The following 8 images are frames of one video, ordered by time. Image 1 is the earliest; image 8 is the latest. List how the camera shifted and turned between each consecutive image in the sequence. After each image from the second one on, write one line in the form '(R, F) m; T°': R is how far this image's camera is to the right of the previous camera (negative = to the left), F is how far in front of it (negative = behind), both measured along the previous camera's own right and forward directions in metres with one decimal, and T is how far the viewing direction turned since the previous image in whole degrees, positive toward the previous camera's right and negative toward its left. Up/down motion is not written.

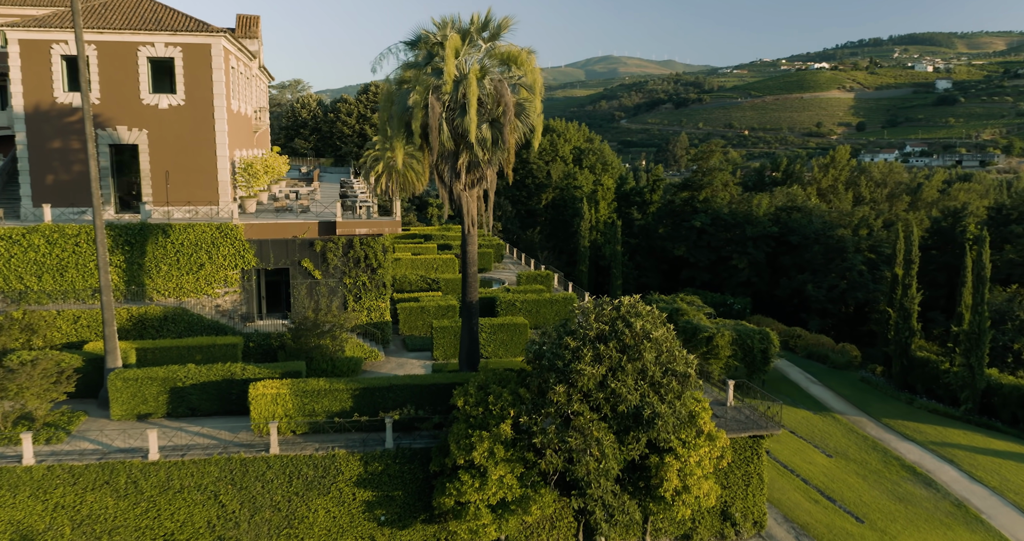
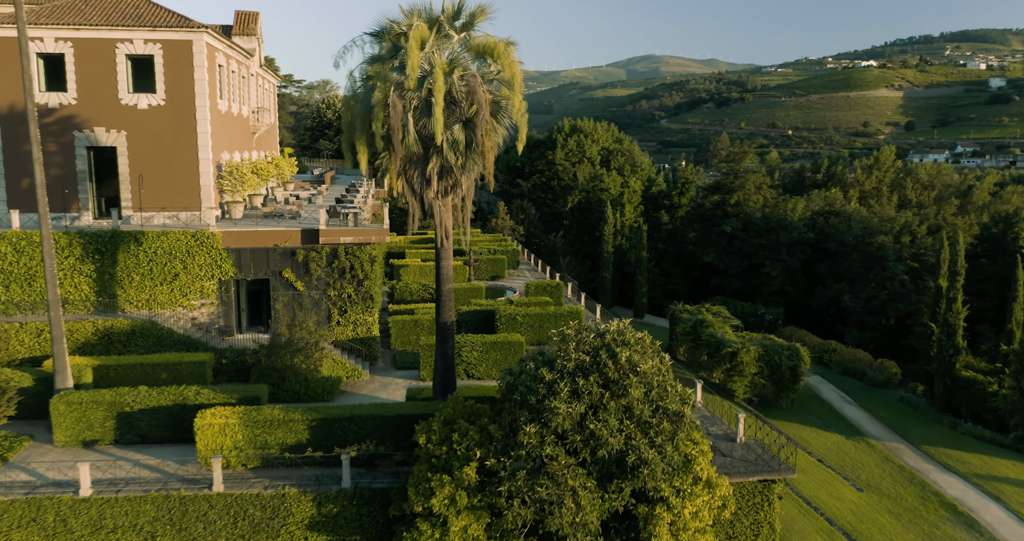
(+1.3, +1.9) m; -3°
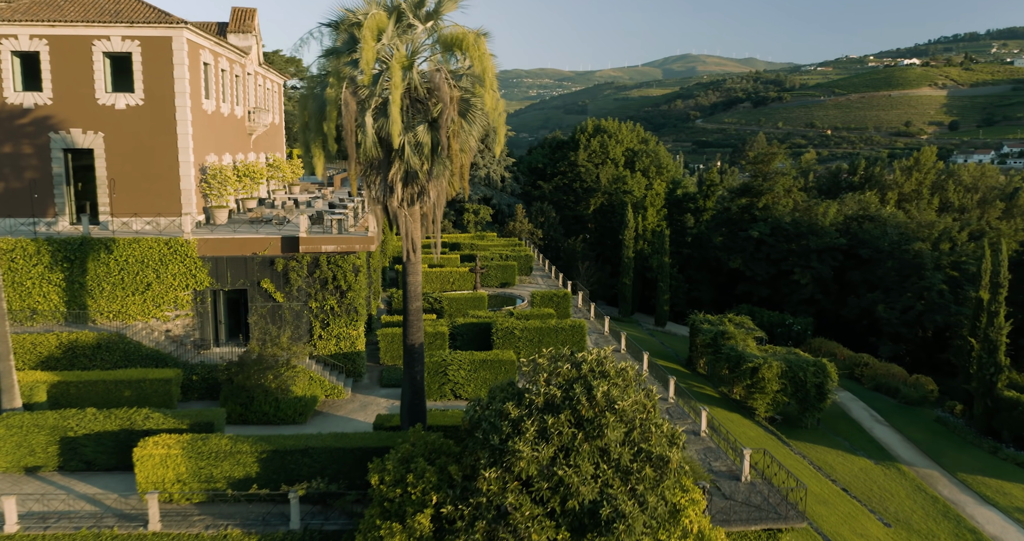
(+1.1, +1.6) m; -3°
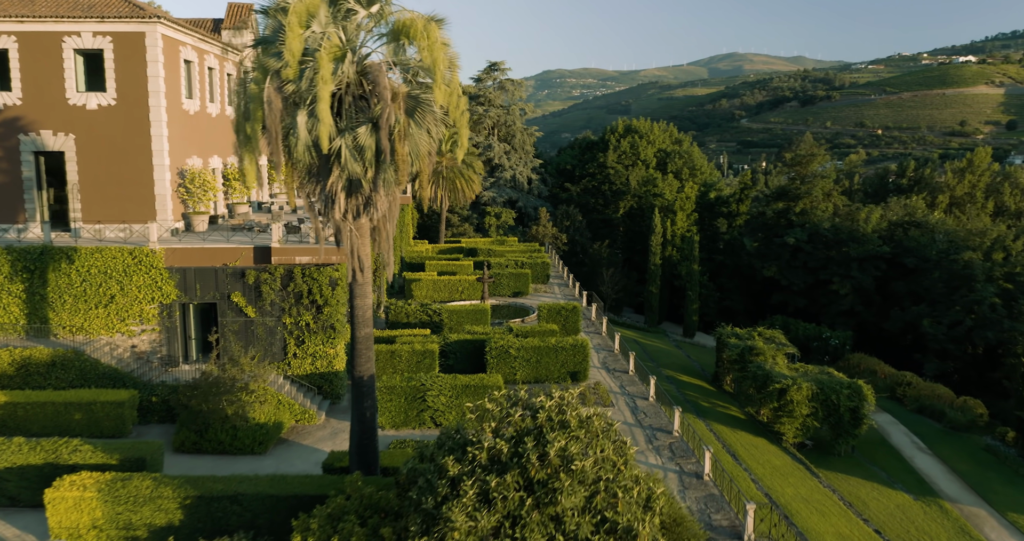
(+1.3, +1.9) m; -3°
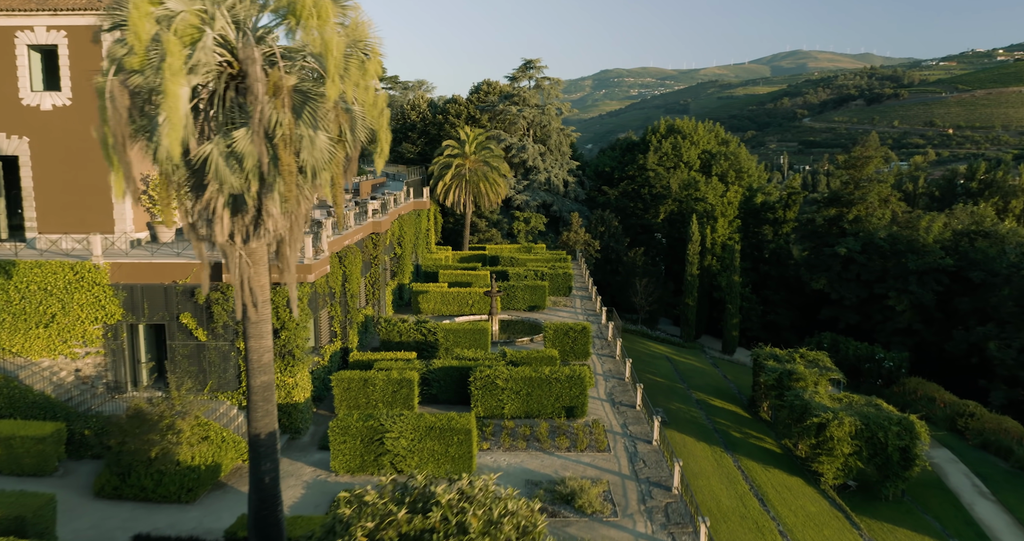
(+1.7, +2.6) m; -4°
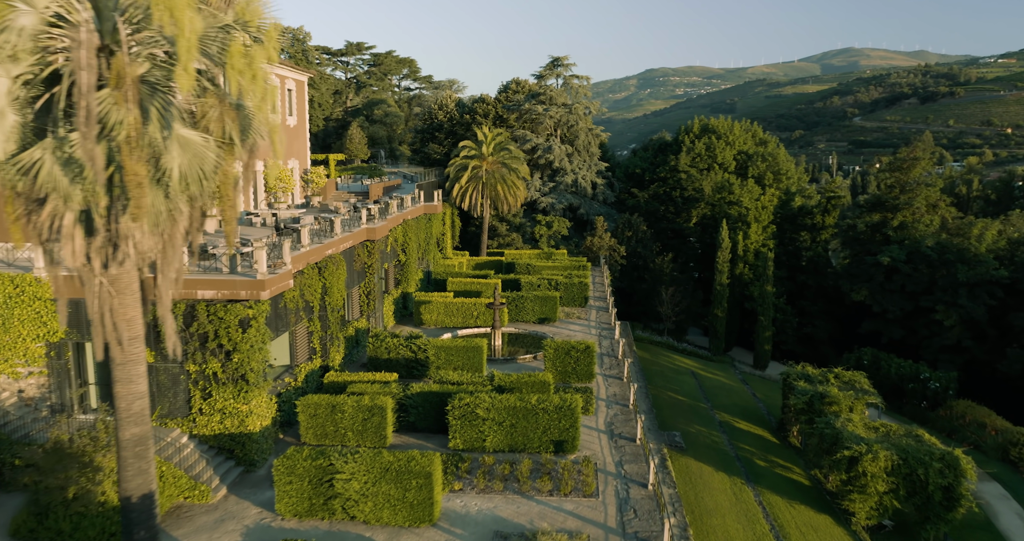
(+1.4, +2.0) m; -3°
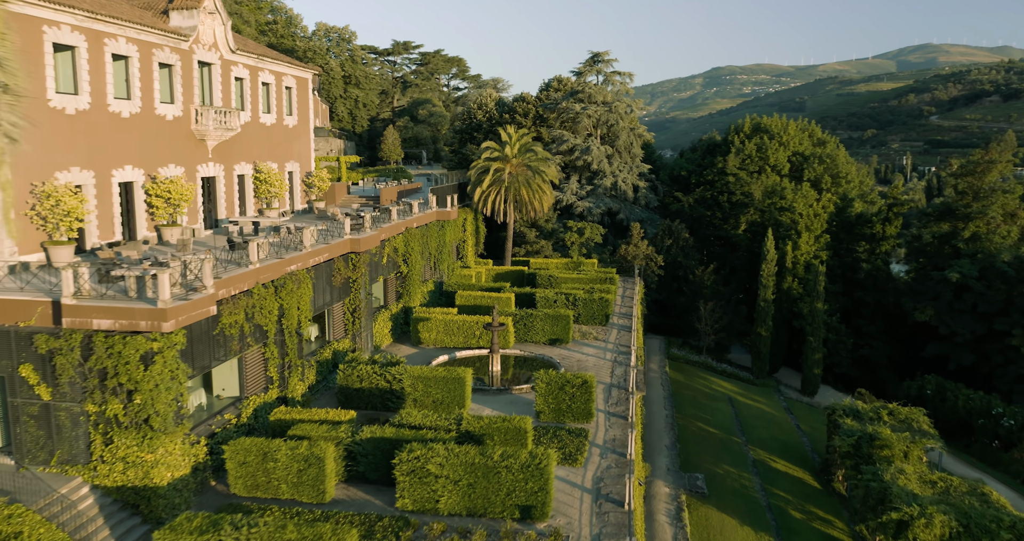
(+1.9, +3.0) m; -5°
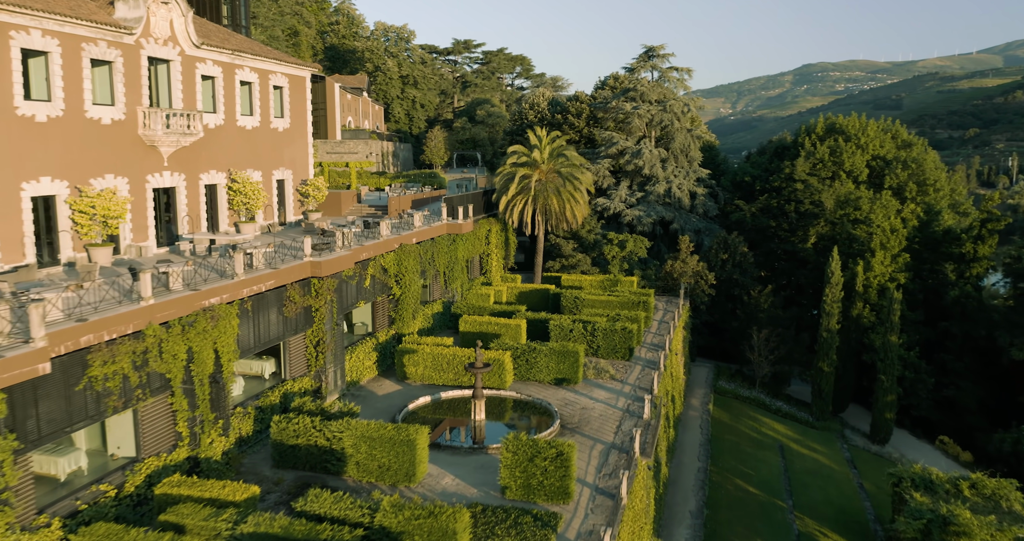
(+2.5, +3.9) m; -6°
